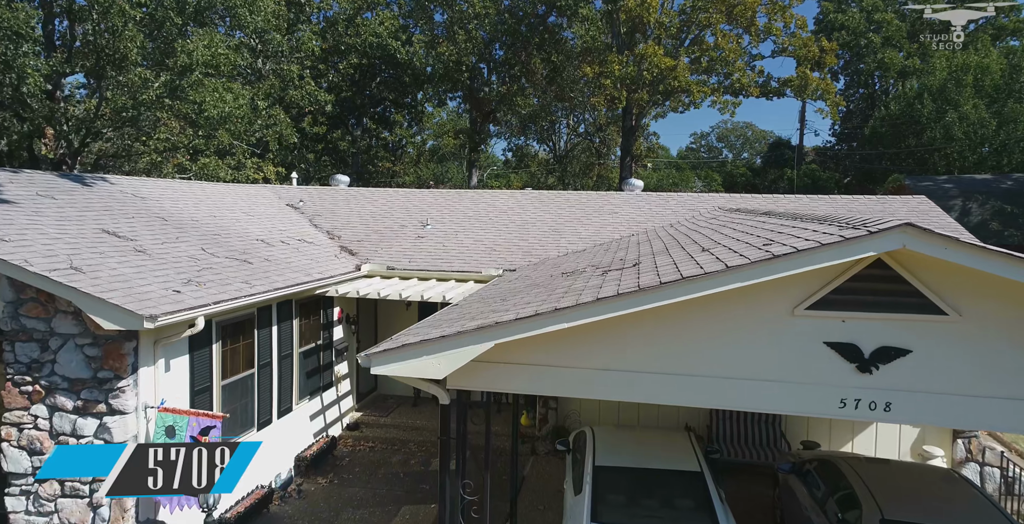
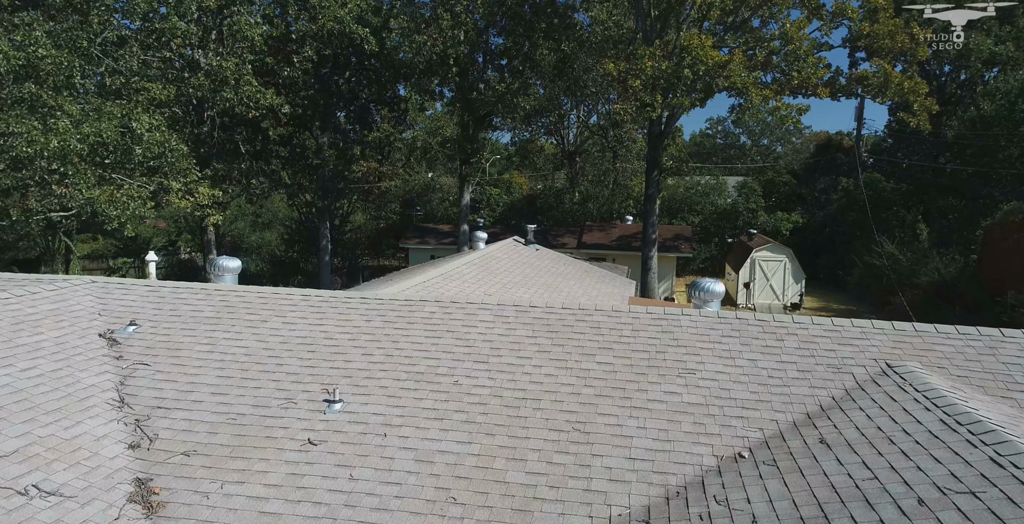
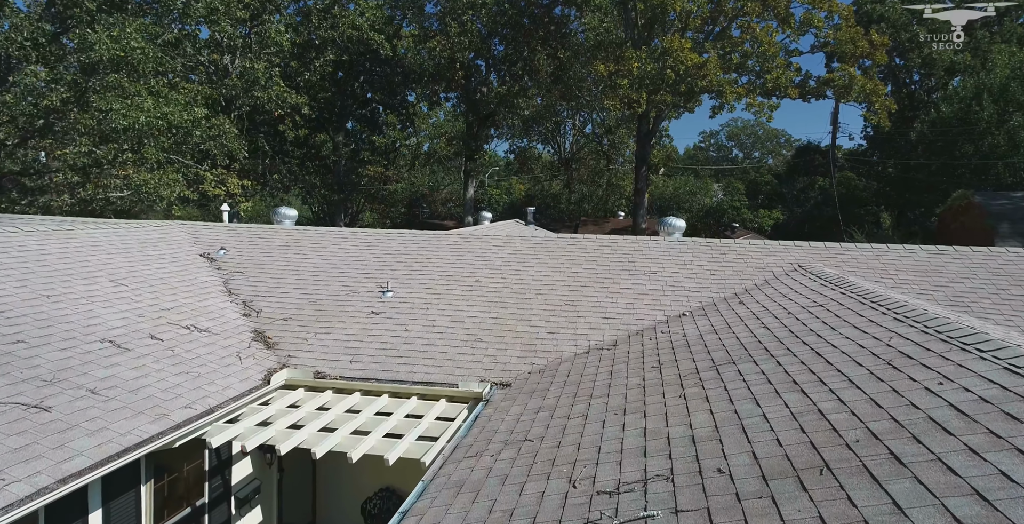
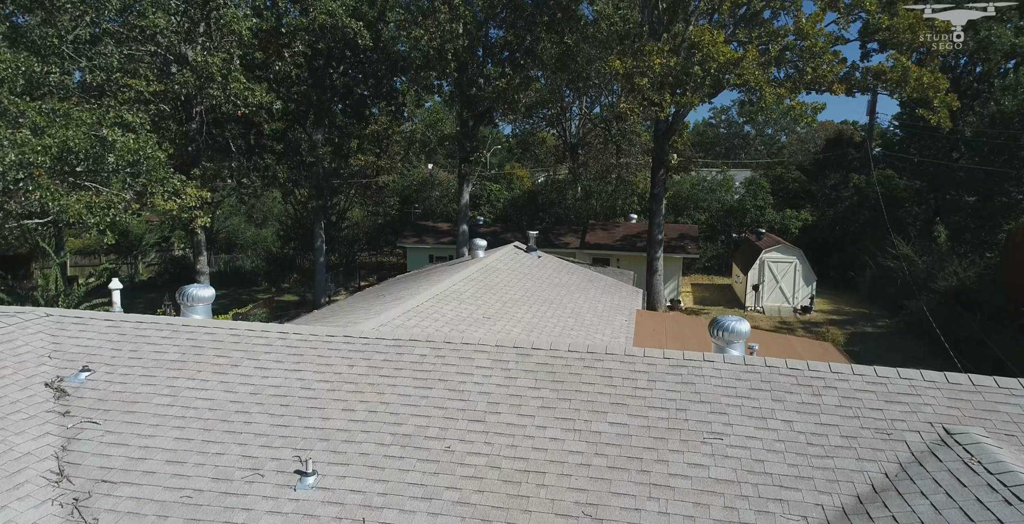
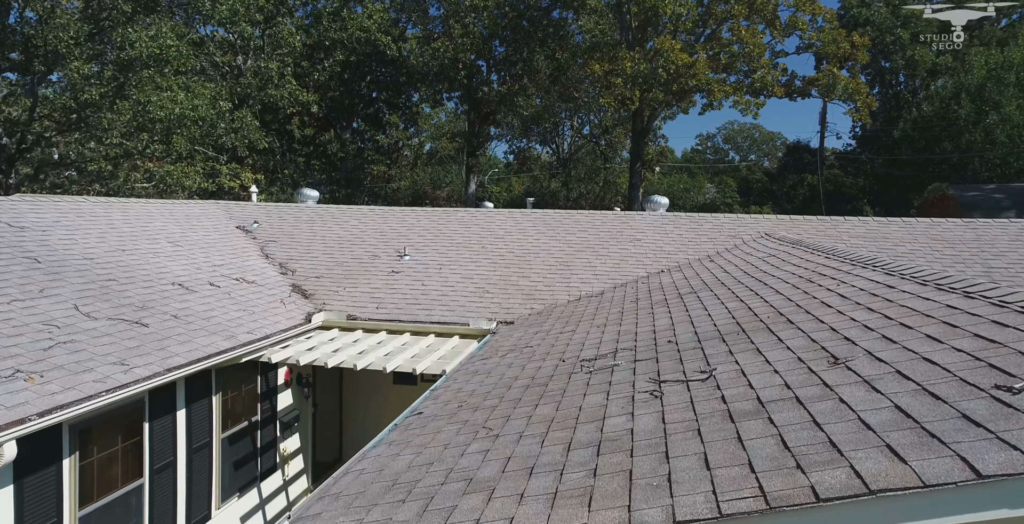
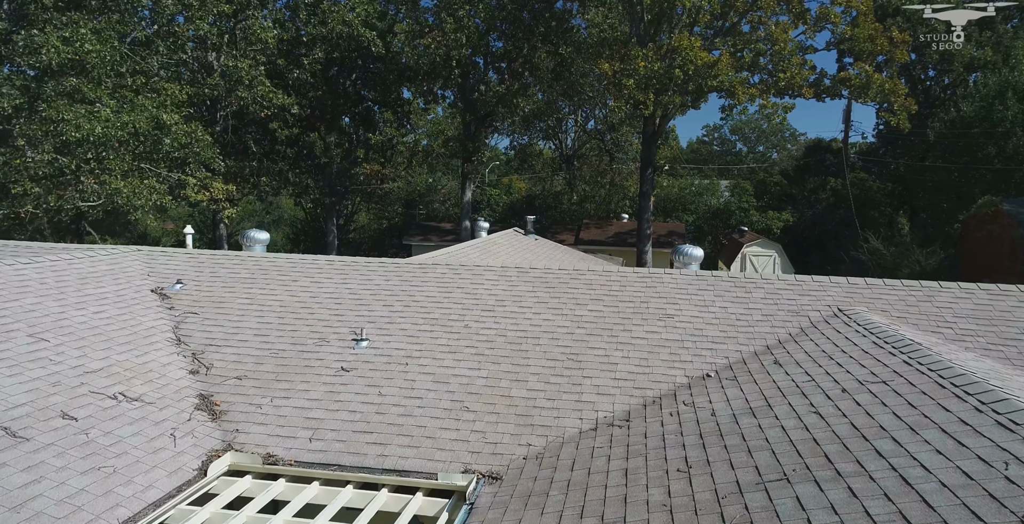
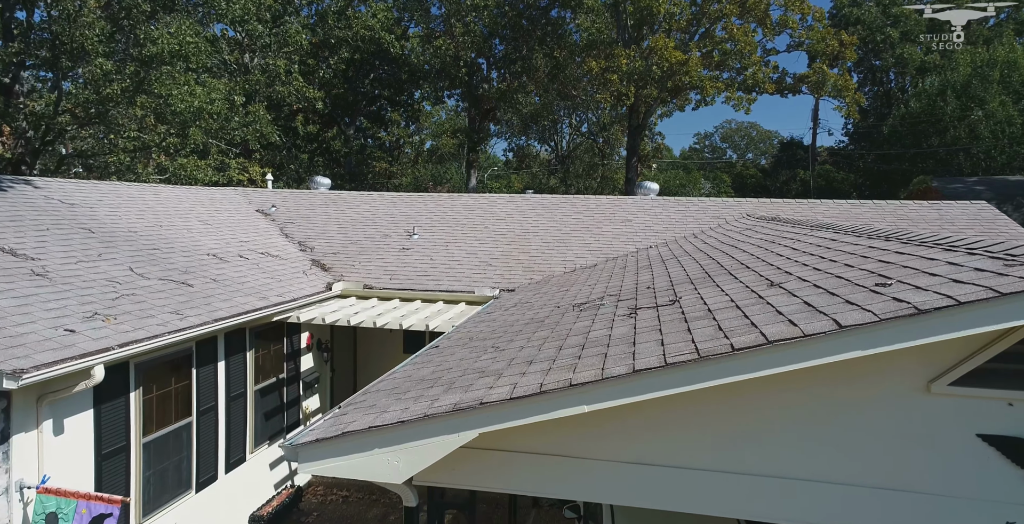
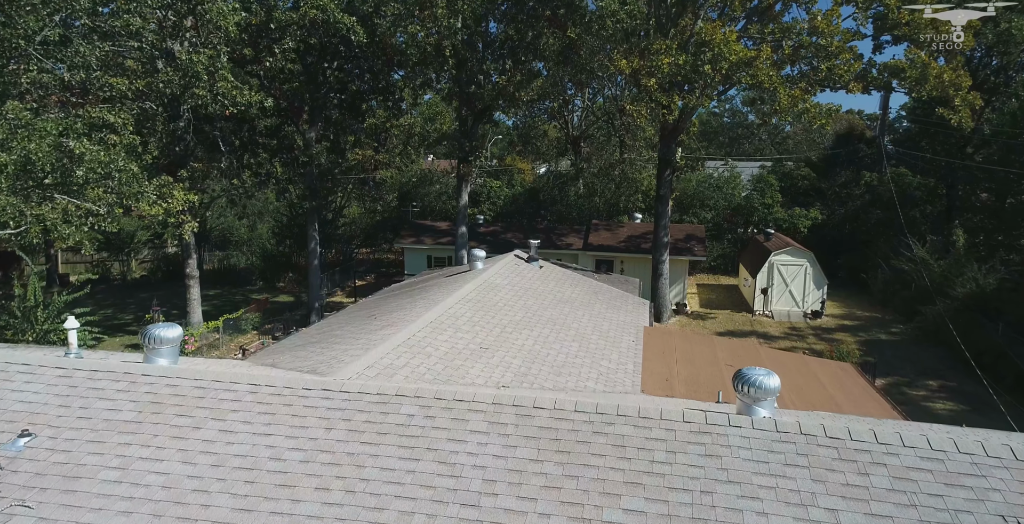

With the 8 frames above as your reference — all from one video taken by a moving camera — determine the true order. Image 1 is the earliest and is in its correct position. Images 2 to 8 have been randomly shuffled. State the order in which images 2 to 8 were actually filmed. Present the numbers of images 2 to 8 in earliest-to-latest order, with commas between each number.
7, 5, 3, 6, 2, 4, 8
